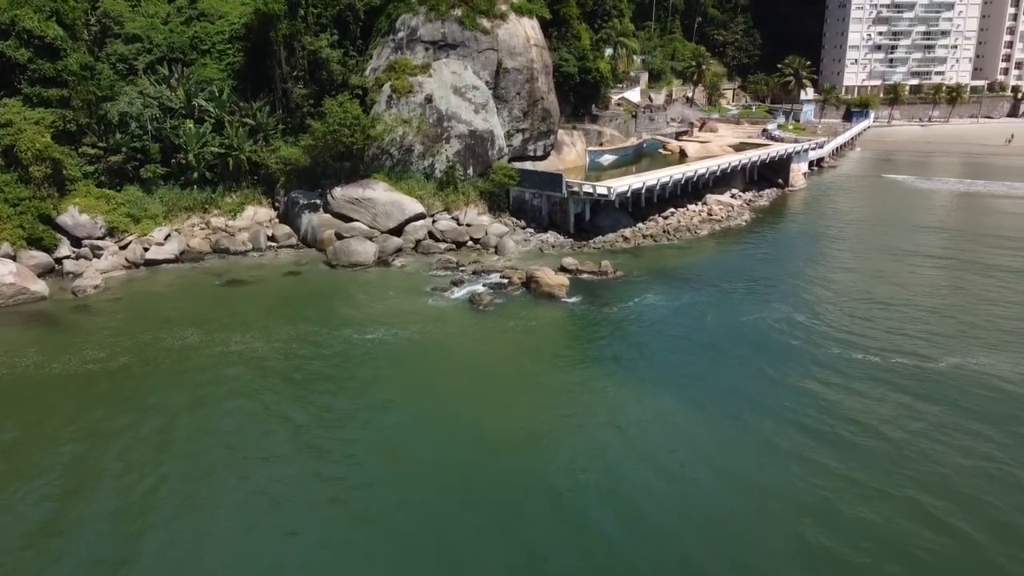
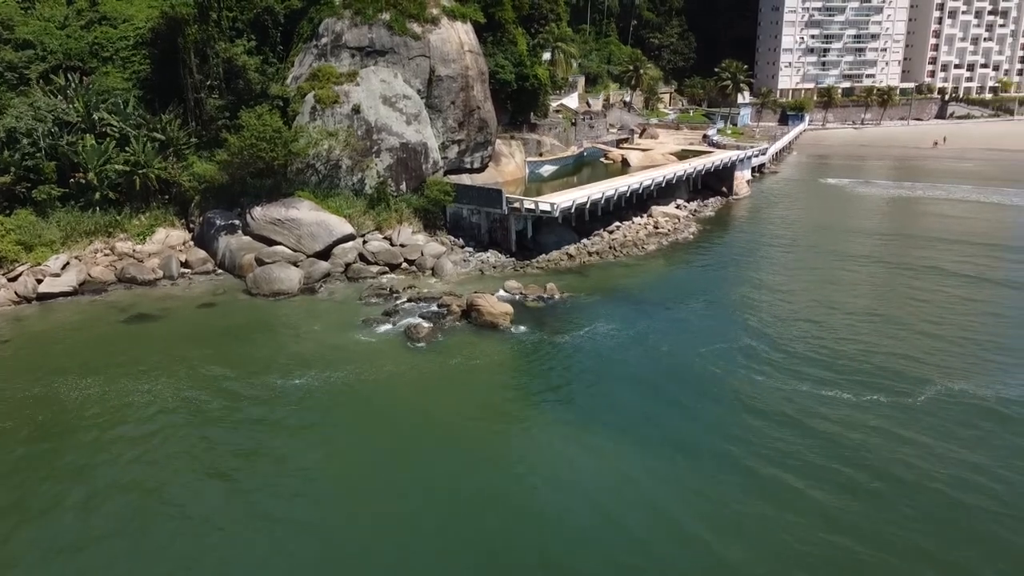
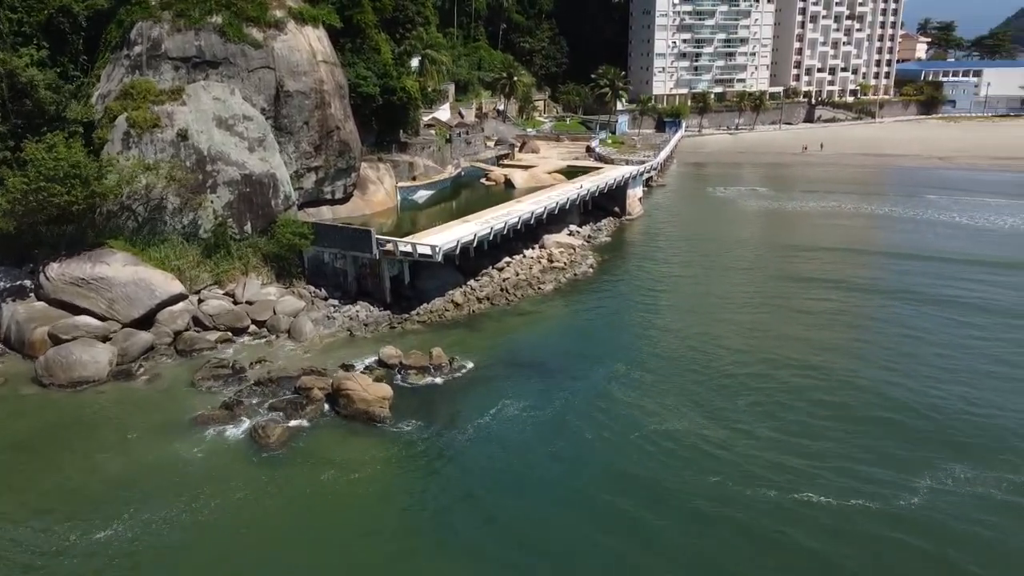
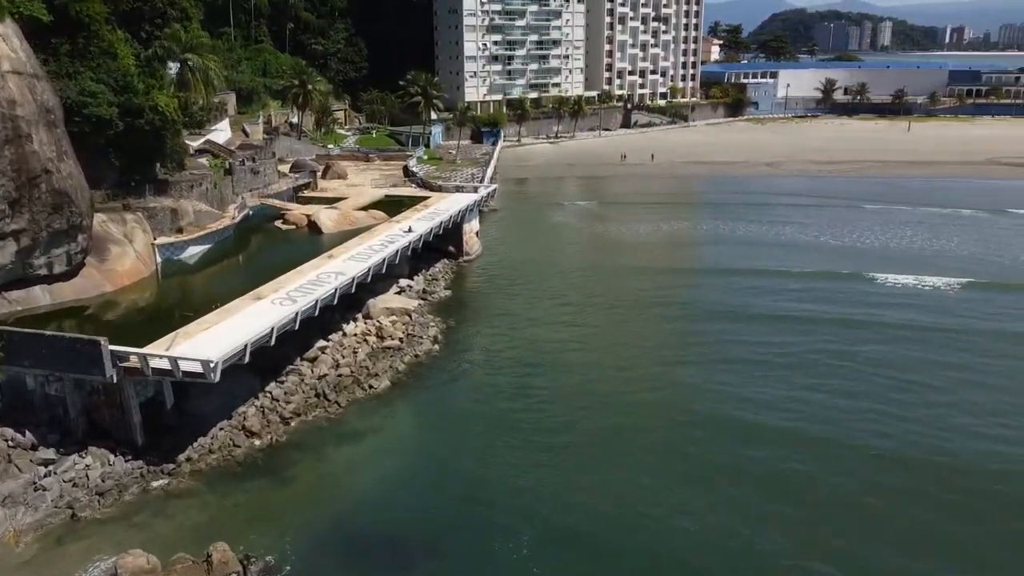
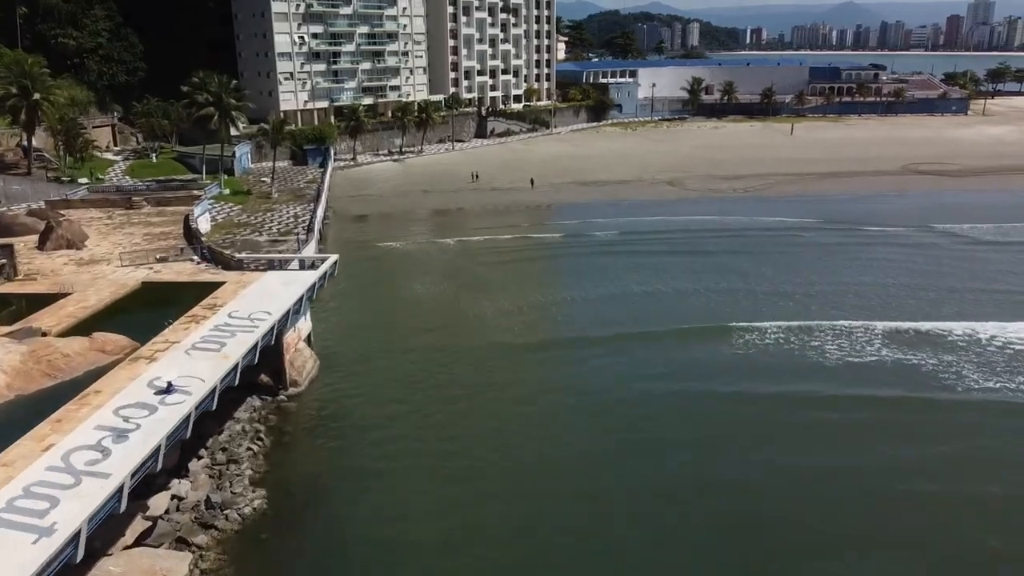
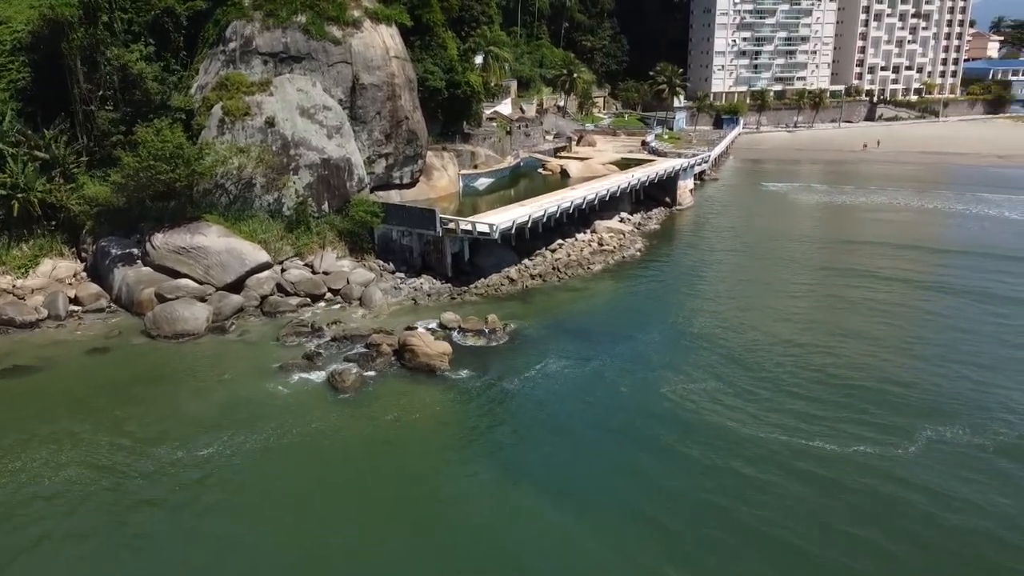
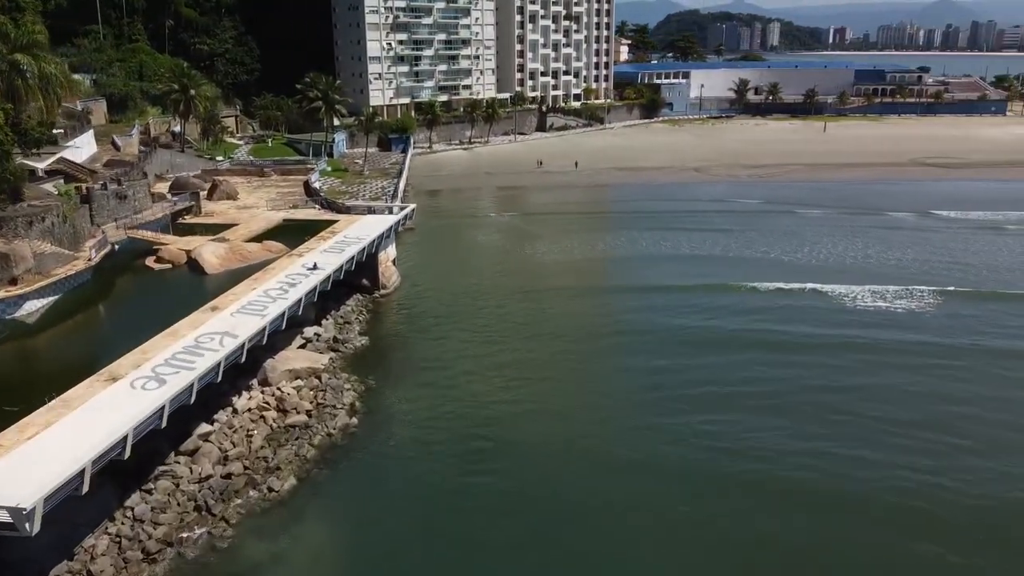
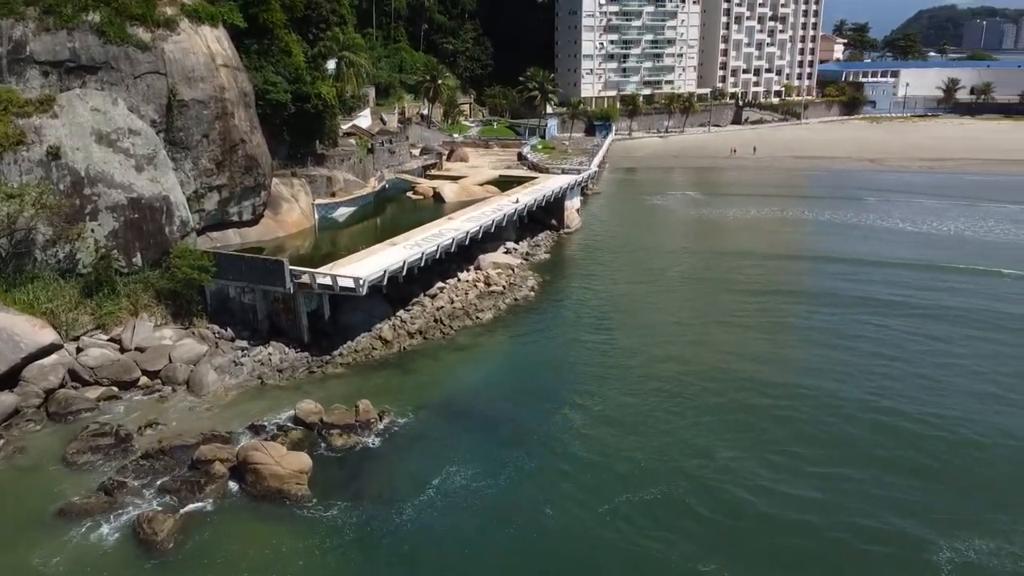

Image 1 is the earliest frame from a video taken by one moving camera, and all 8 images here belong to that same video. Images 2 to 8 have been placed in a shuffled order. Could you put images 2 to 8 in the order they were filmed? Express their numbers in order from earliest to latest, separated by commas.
2, 6, 3, 8, 4, 7, 5
